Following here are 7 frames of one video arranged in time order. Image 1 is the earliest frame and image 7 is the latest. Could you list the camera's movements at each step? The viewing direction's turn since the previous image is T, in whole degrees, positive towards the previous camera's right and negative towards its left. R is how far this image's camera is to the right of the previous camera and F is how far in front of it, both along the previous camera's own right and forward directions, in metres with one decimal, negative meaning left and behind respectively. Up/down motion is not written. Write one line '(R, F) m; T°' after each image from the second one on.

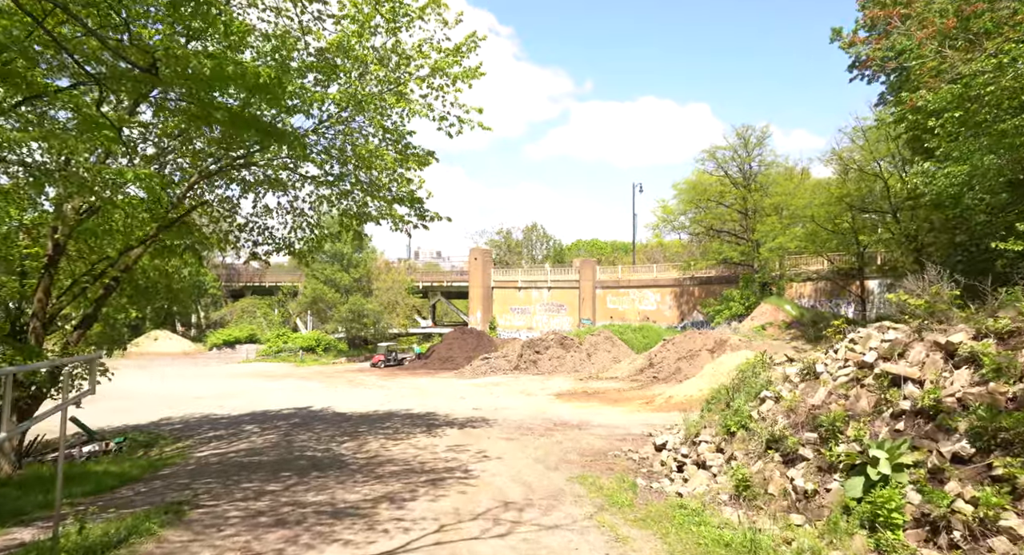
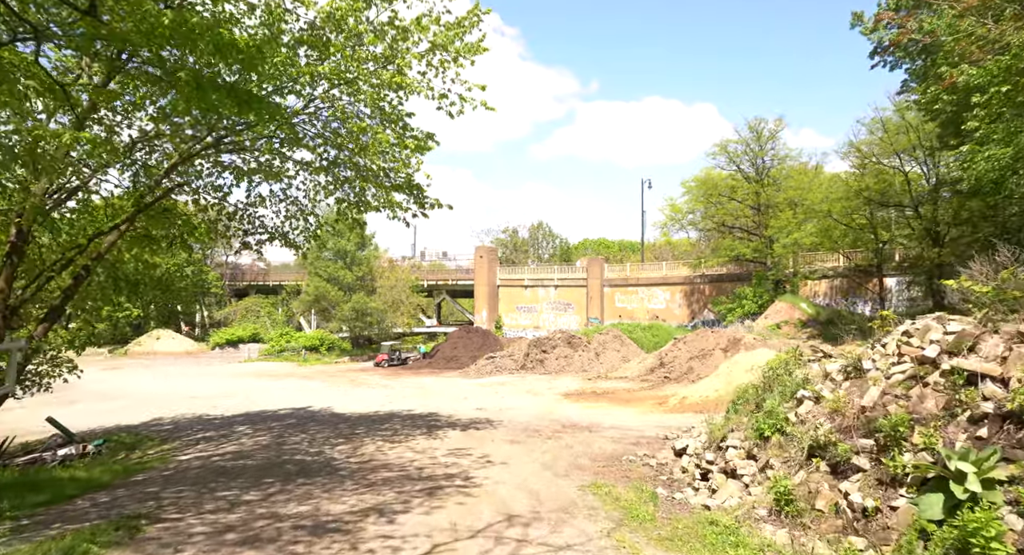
(0.0, +0.9) m; -1°
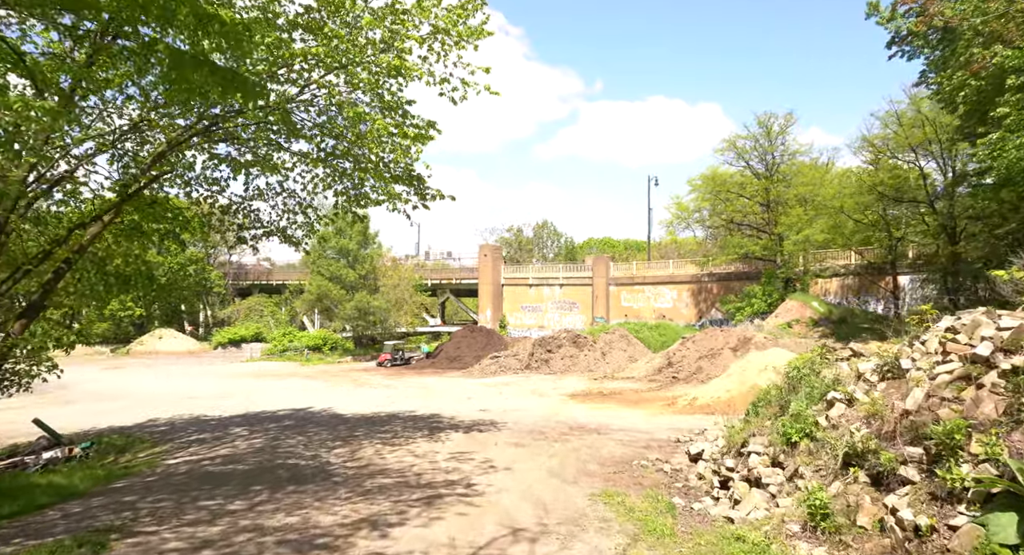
(0.0, +0.6) m; 0°
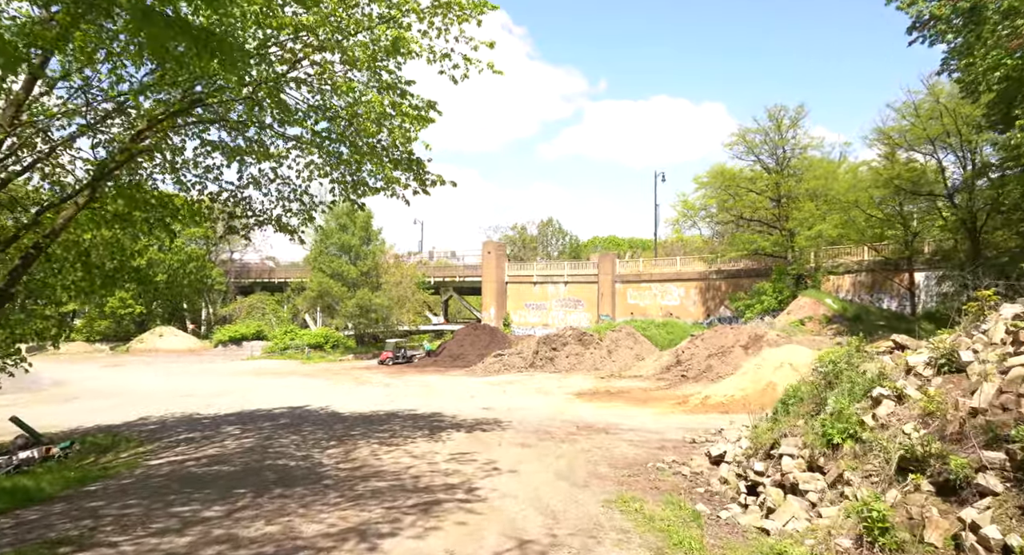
(0.0, +0.8) m; 0°
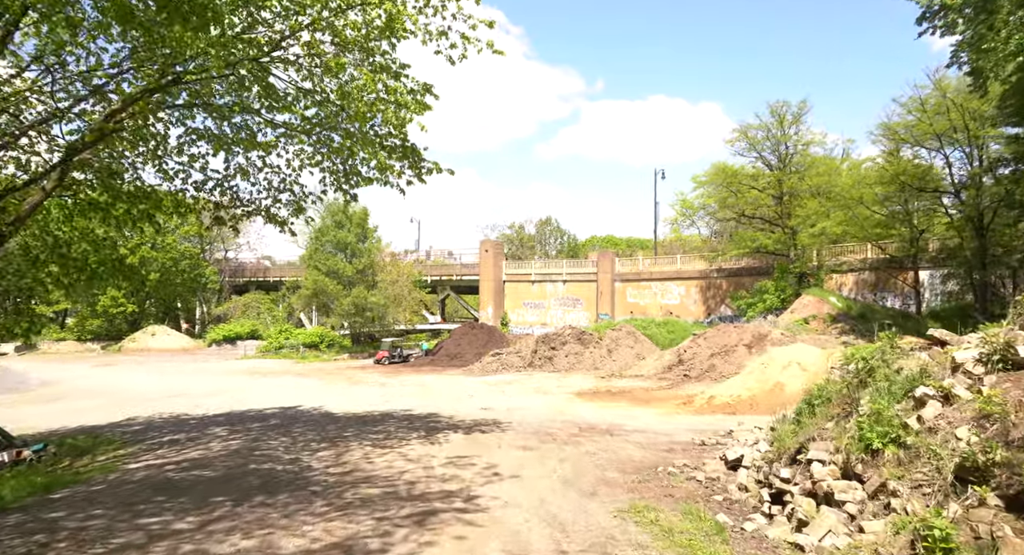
(-0.1, +0.6) m; 0°
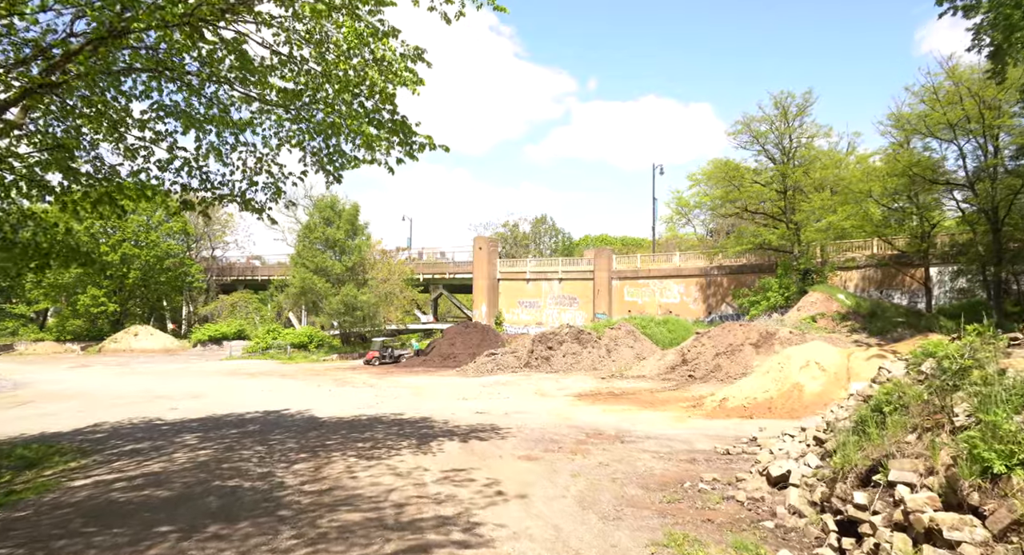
(-0.1, +1.3) m; +1°
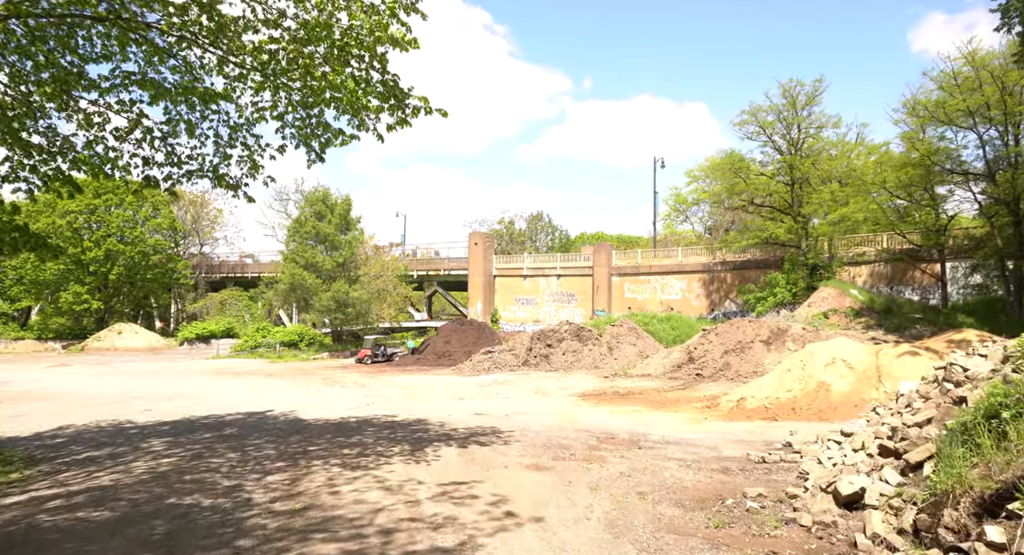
(-0.2, +1.3) m; 0°
